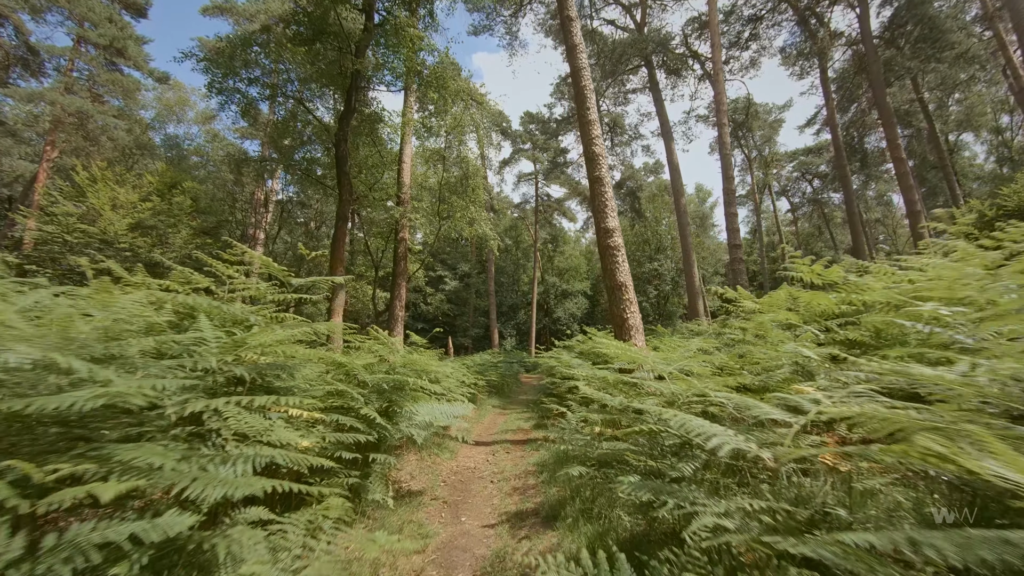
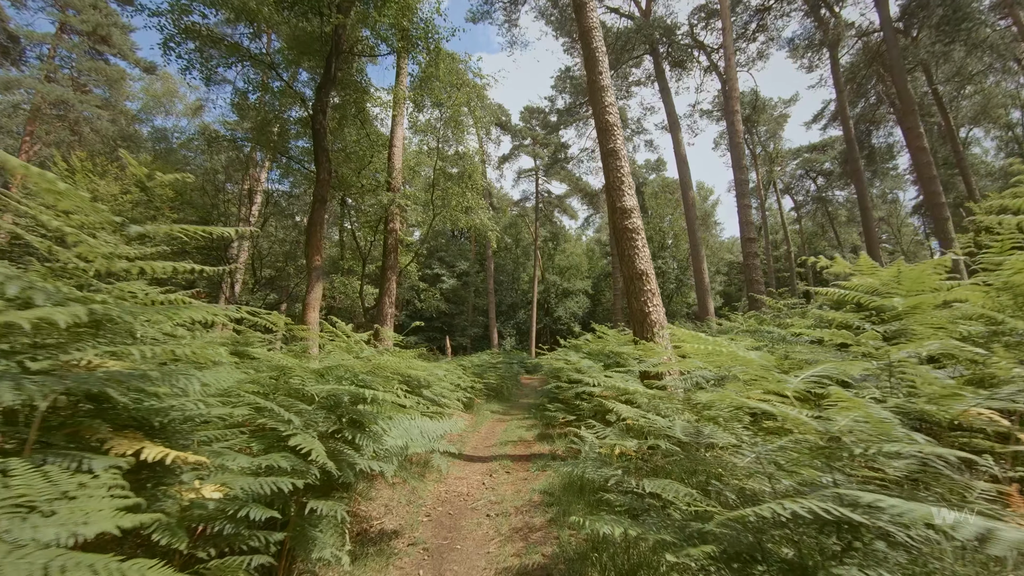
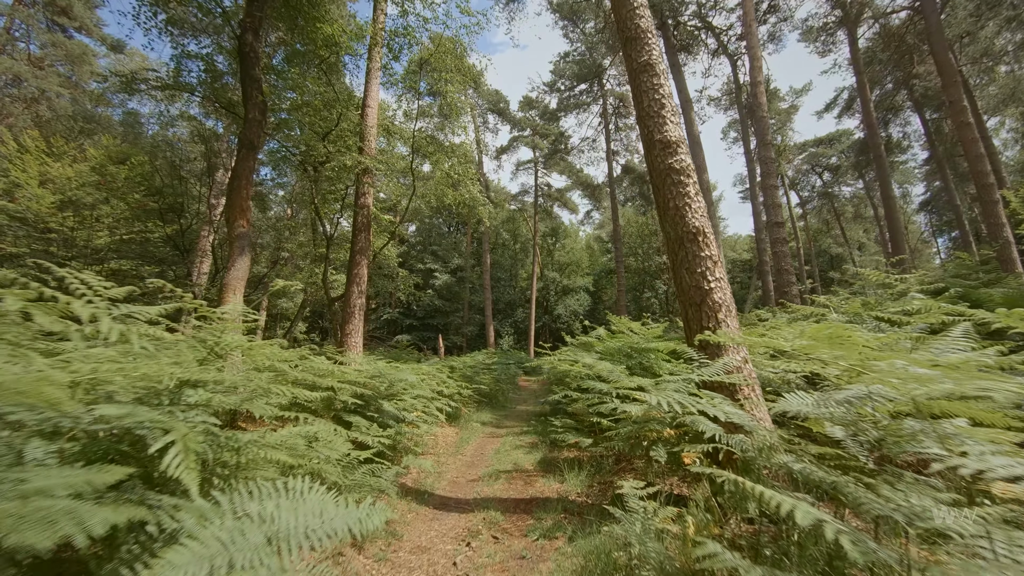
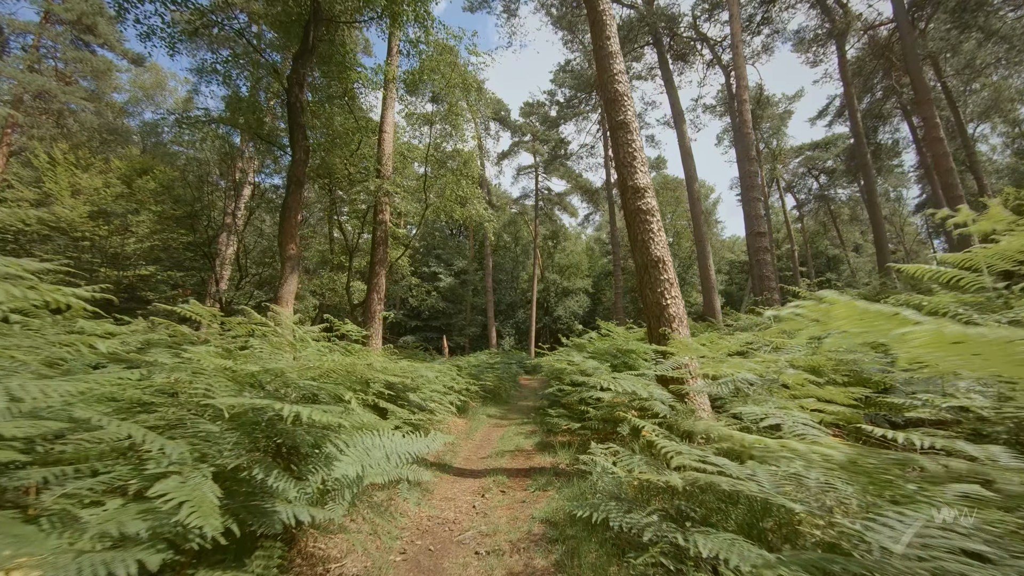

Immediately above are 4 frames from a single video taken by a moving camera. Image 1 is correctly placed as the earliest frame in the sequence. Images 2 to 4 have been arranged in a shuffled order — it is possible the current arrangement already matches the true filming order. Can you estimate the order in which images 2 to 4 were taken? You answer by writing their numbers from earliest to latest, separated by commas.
2, 4, 3
